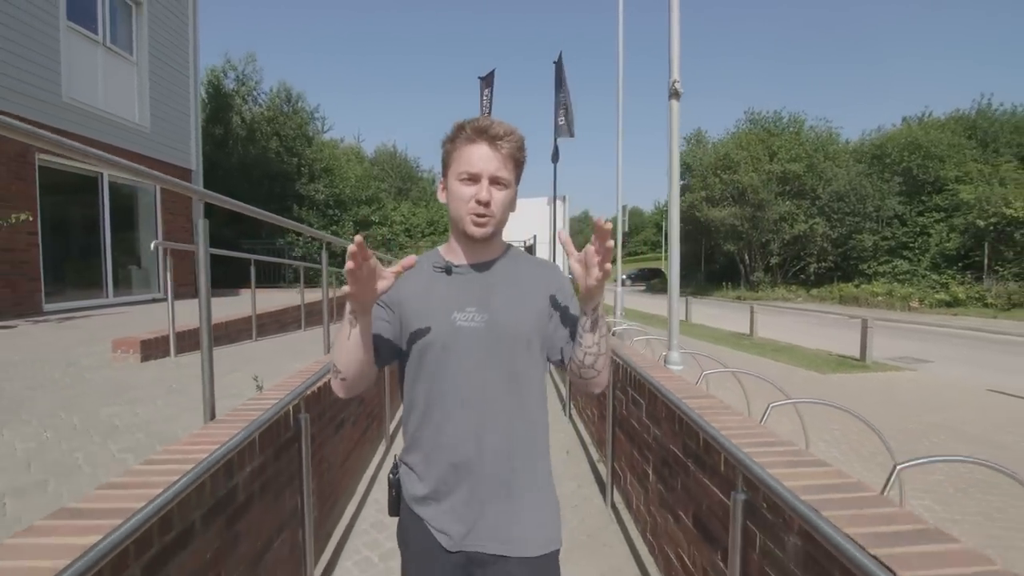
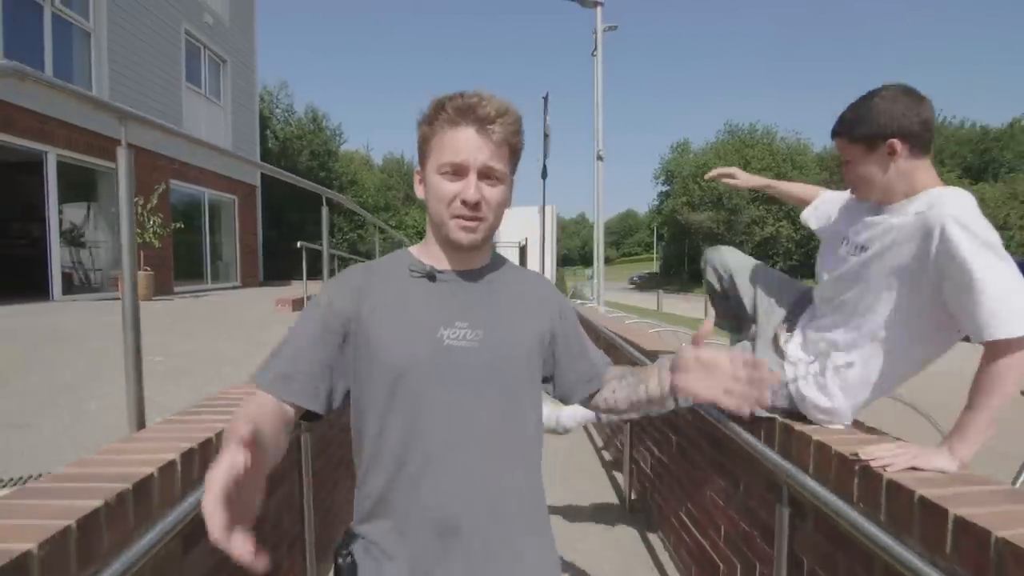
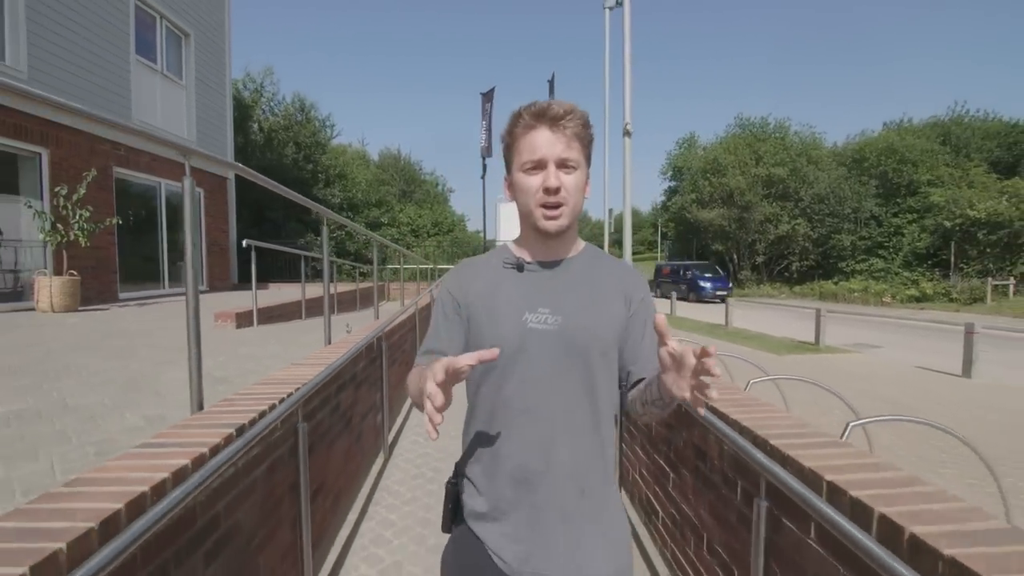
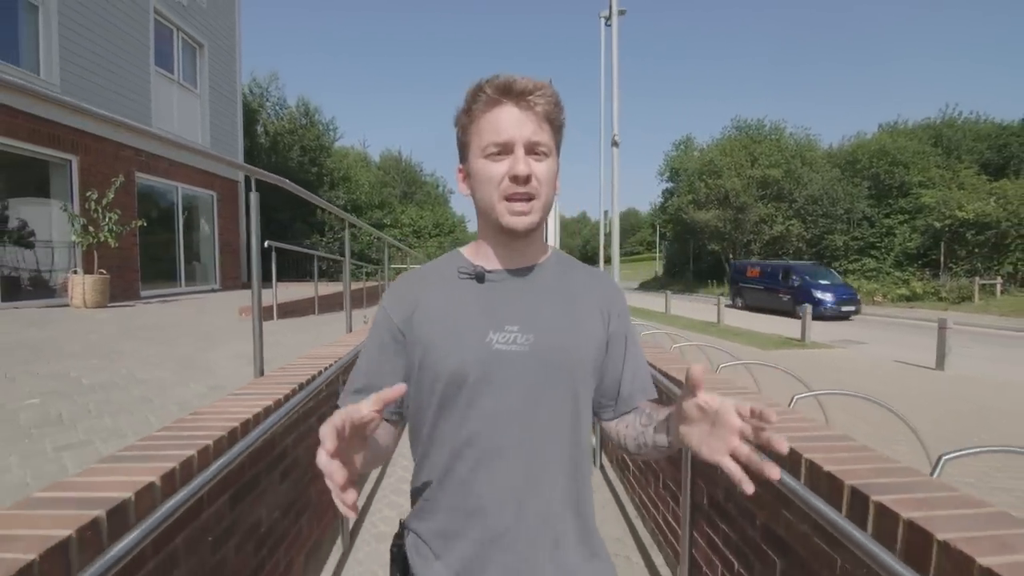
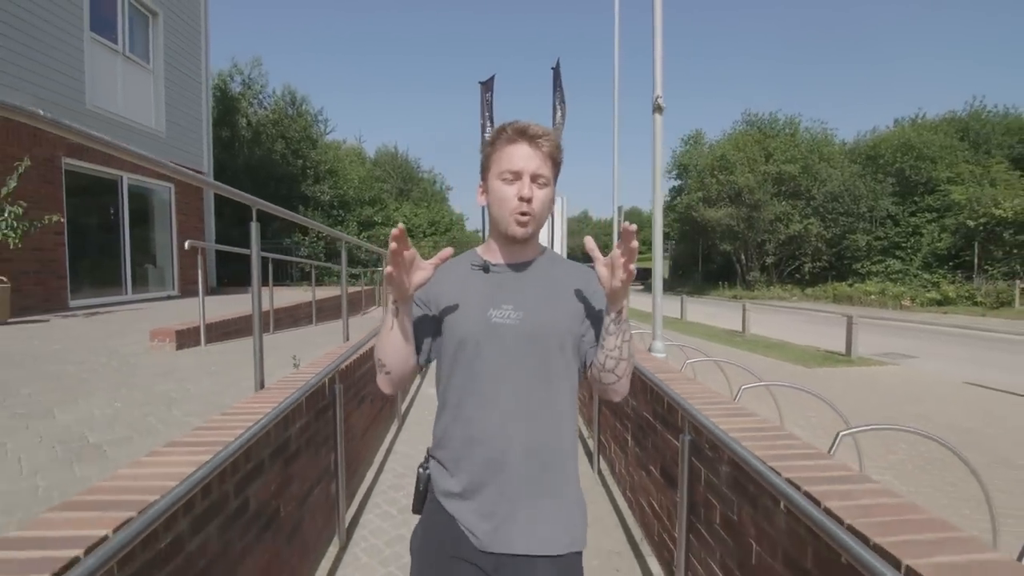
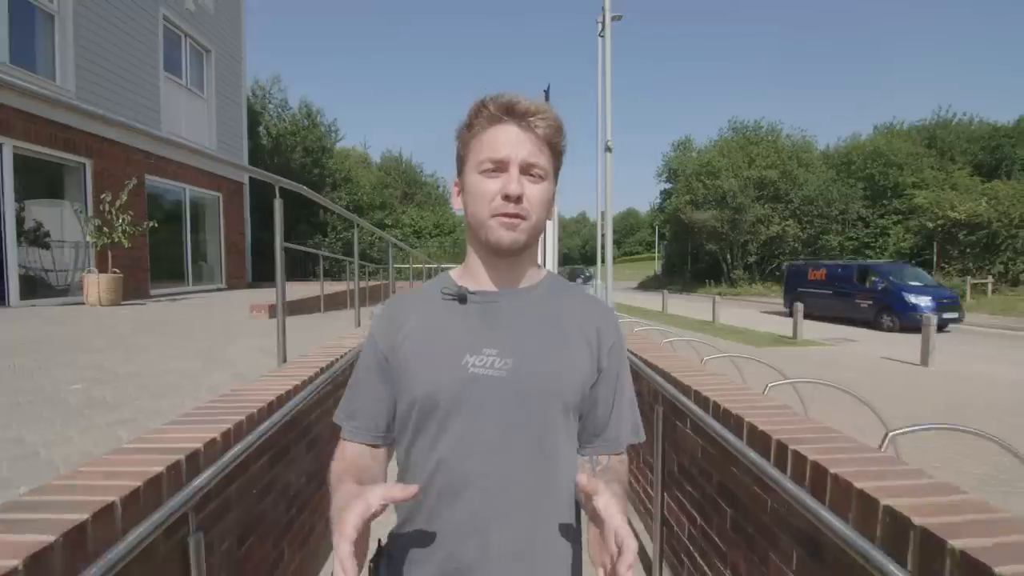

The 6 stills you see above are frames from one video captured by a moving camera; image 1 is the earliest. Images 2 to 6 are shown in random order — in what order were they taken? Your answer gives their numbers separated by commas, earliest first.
5, 3, 4, 6, 2
